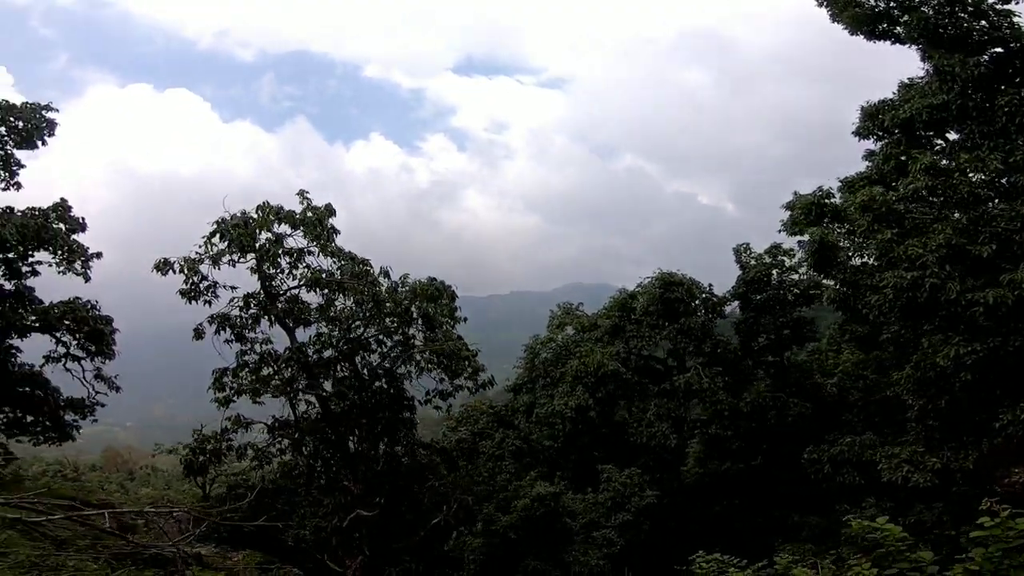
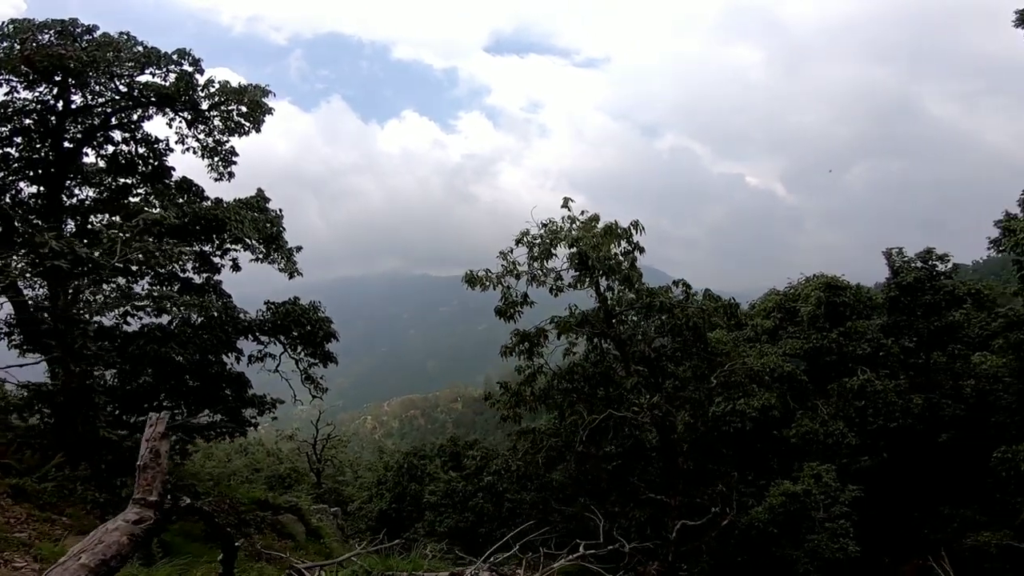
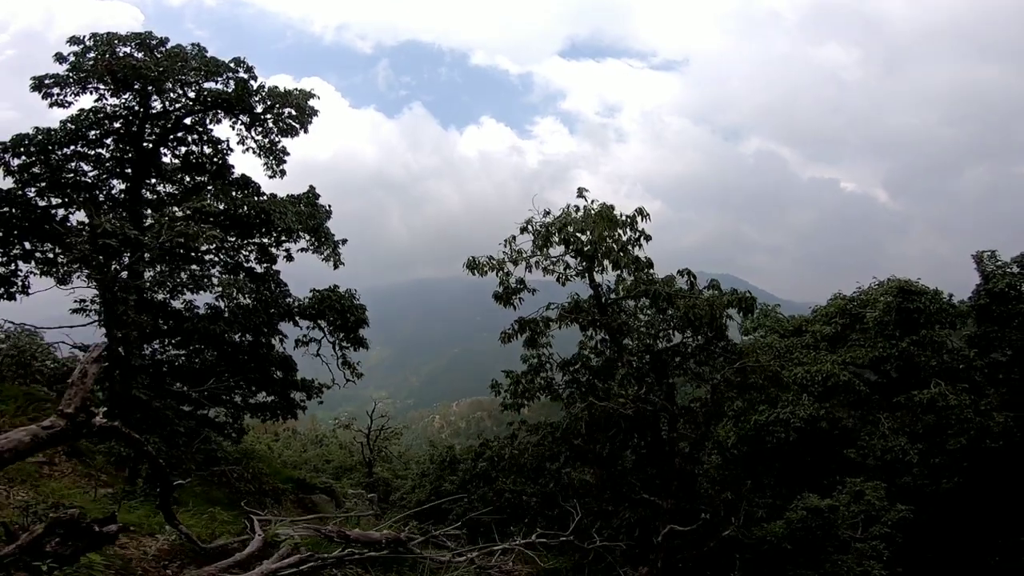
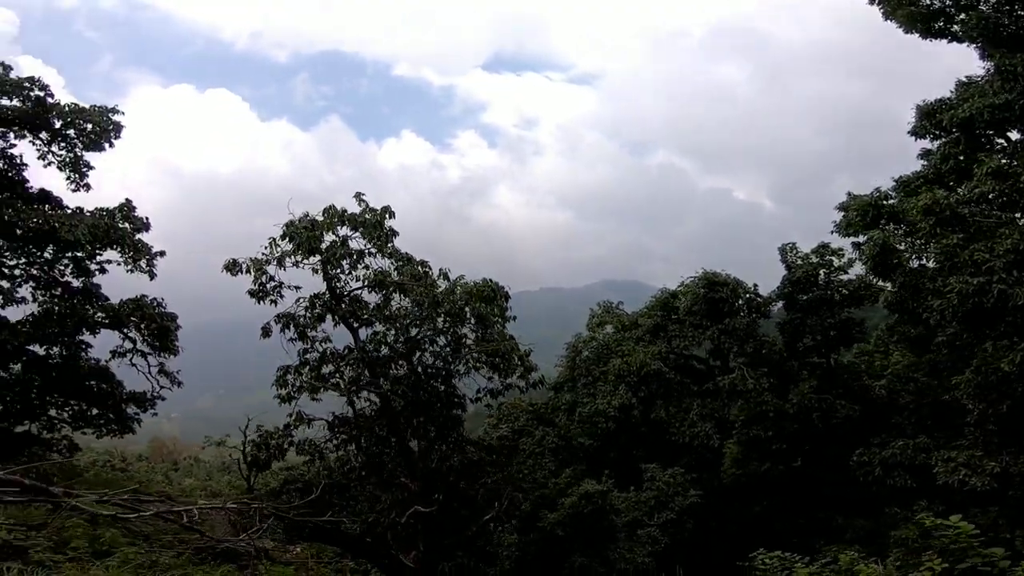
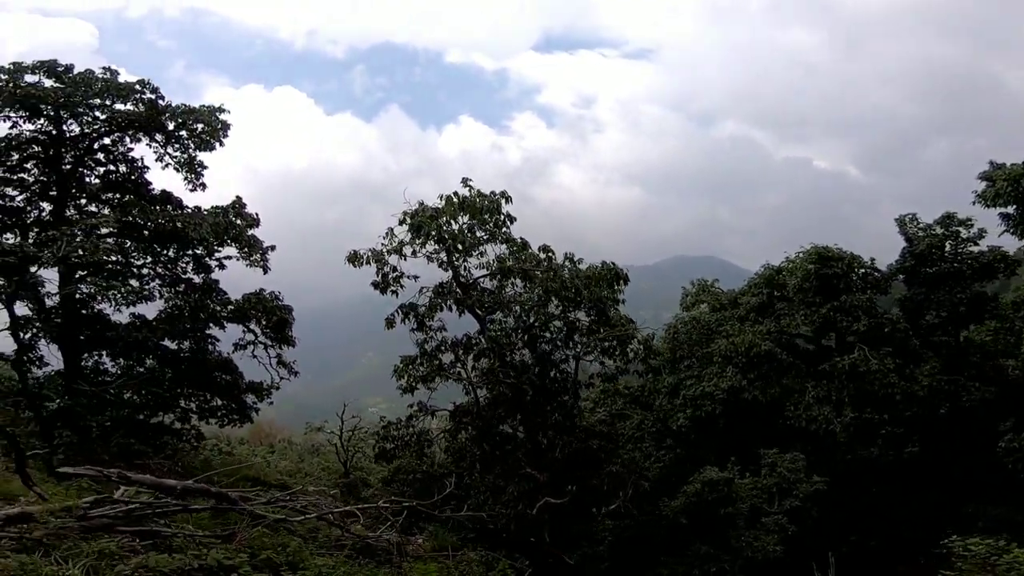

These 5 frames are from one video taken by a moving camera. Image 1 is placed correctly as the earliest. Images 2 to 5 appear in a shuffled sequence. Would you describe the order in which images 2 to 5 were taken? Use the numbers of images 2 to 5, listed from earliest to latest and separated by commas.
4, 5, 3, 2
